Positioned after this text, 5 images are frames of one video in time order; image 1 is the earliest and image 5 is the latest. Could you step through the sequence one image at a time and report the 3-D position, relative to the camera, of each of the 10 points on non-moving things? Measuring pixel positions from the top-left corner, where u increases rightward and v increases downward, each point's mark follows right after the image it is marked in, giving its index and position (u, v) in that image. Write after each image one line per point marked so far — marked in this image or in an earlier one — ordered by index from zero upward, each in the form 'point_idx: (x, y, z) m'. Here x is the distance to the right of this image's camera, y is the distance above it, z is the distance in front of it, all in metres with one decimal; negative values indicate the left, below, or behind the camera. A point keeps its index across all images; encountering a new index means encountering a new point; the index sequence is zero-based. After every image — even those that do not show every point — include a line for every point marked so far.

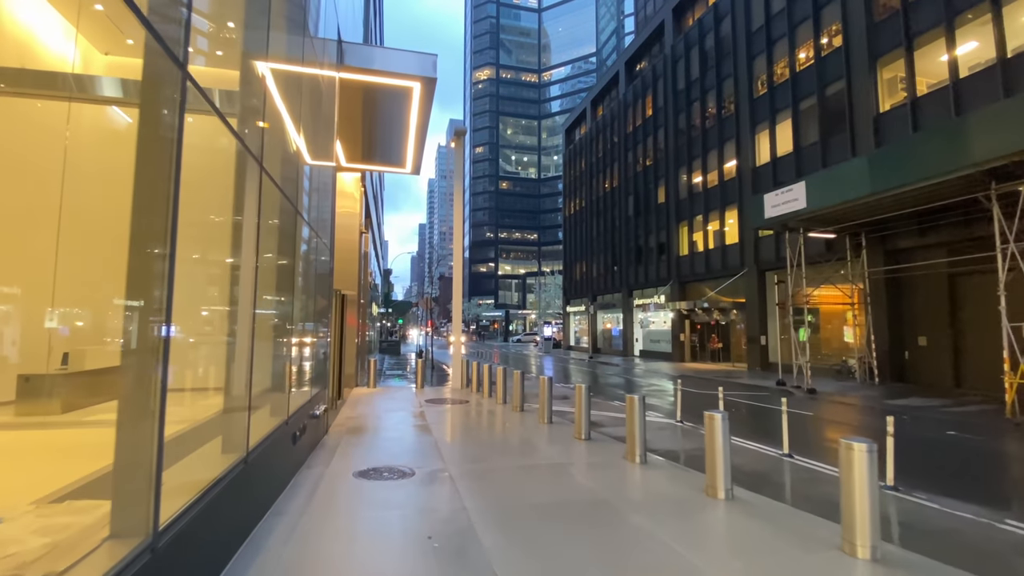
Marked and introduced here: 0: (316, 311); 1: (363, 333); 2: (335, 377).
0: (-3.9, -0.4, +9.2) m
1: (-6.3, -1.9, +19.3) m
2: (-4.8, -2.4, +12.3) m
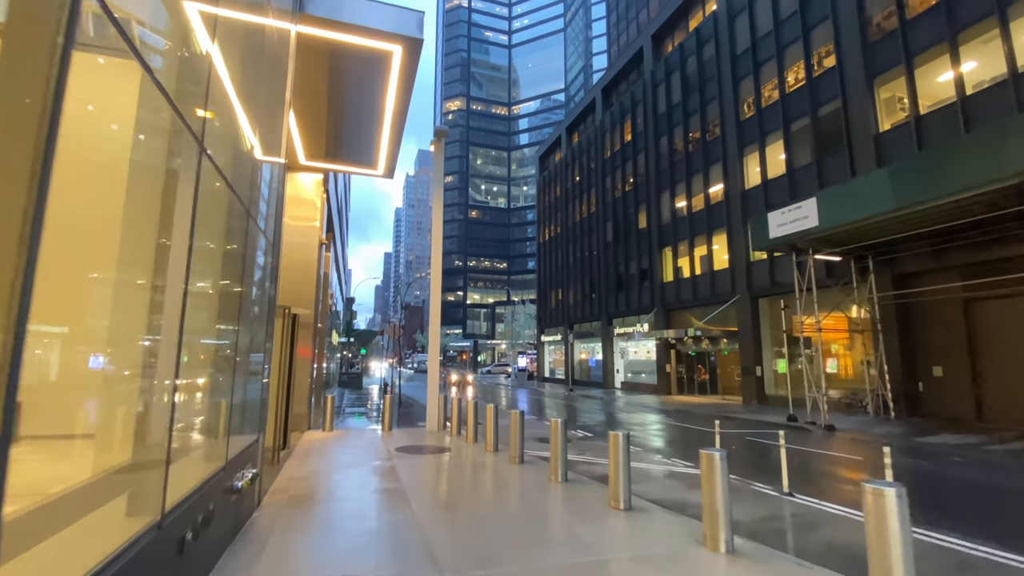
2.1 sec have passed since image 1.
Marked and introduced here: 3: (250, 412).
0: (-3.8, -0.6, +6.7) m
1: (-6.9, -2.7, +16.5) m
2: (-5.0, -2.8, +9.6) m
3: (-3.7, -1.8, +6.5) m
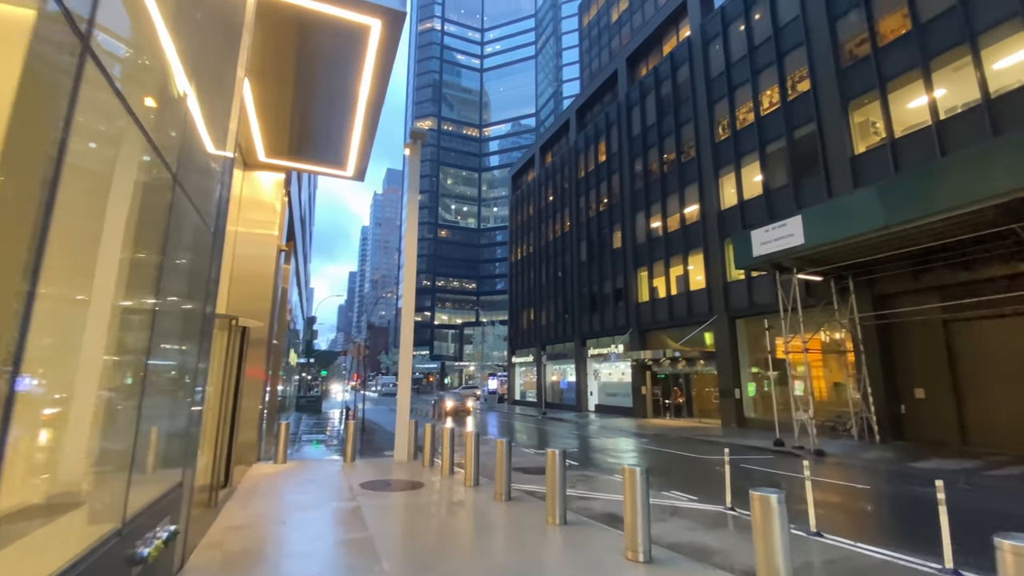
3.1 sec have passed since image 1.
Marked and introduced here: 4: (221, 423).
0: (-3.8, -0.6, +5.4) m
1: (-7.7, -3.2, +14.8) m
2: (-5.2, -2.9, +8.1) m
3: (-3.7, -1.8, +5.1) m
4: (-5.4, -2.5, +8.6) m
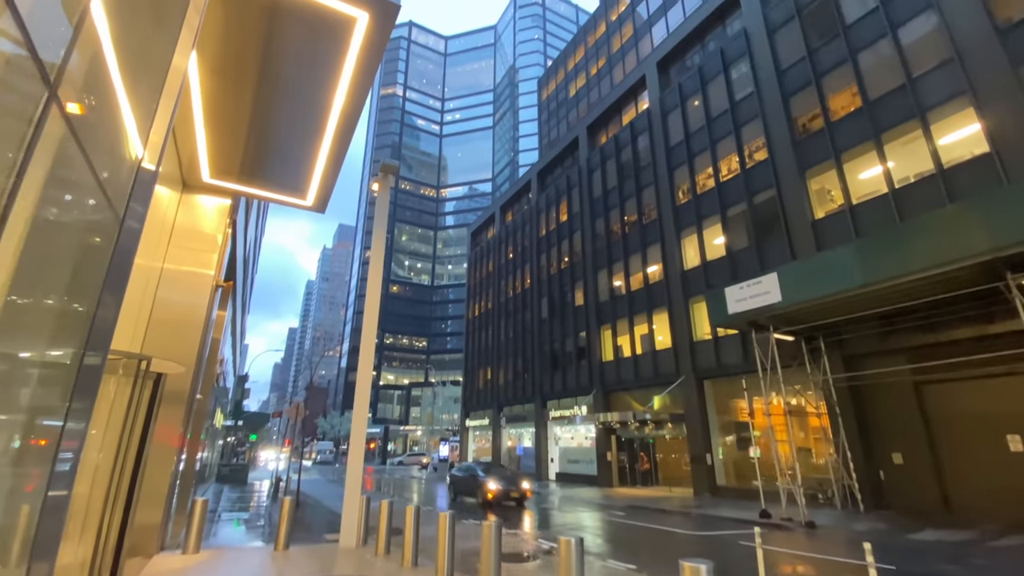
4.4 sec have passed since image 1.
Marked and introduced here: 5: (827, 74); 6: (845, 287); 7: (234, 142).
0: (-3.6, -0.8, +3.7) m
1: (-8.5, -4.4, +12.2) m
2: (-5.4, -3.3, +5.9) m
3: (-3.5, -1.9, +3.2) m
4: (-5.6, -3.0, +6.4) m
5: (+12.6, +8.6, +18.4) m
6: (+9.5, 0.0, +13.1) m
7: (-5.3, +2.7, +8.7) m
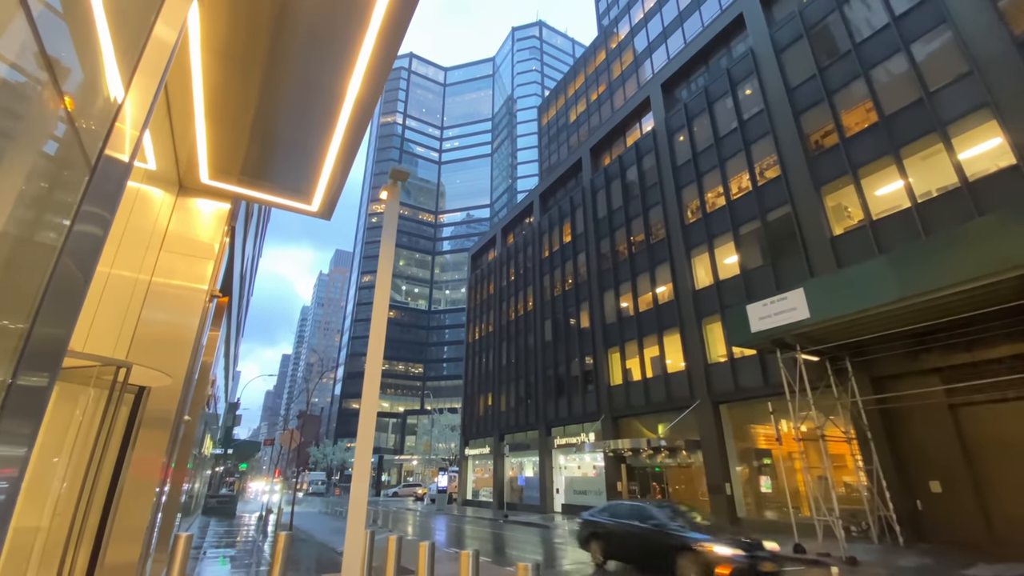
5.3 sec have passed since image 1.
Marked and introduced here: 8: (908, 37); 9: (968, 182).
0: (-3.1, -0.6, +2.9) m
1: (-8.1, -4.7, +11.1) m
2: (-4.9, -3.3, +4.9) m
3: (-3.0, -1.7, +2.4) m
4: (-5.1, -3.0, +5.4) m
5: (+13.0, +7.9, +18.2) m
6: (+9.9, -0.4, +12.4) m
7: (-4.8, +2.6, +8.0) m
8: (+14.1, +8.9, +16.3) m
9: (+14.1, +3.3, +14.1) m
